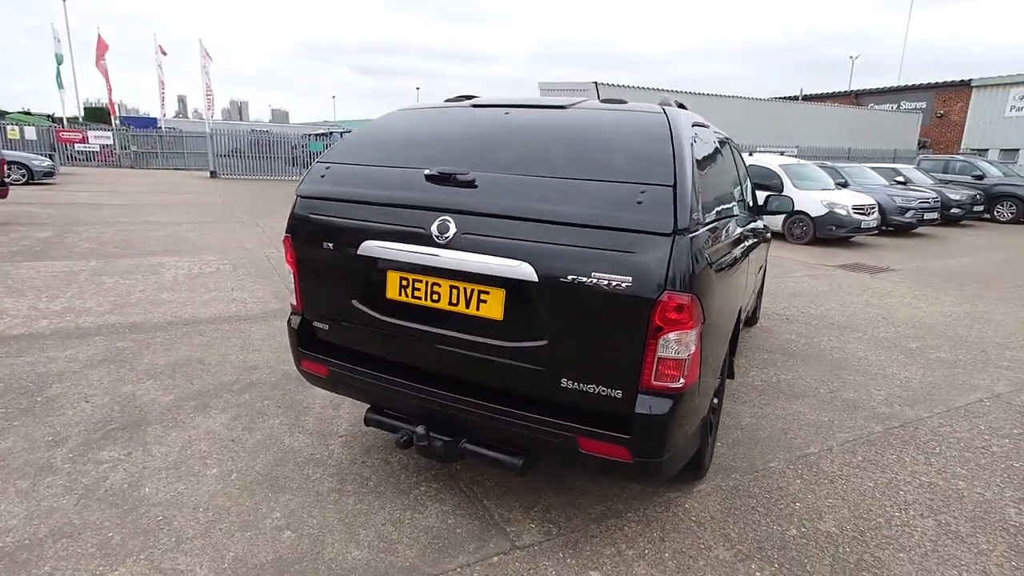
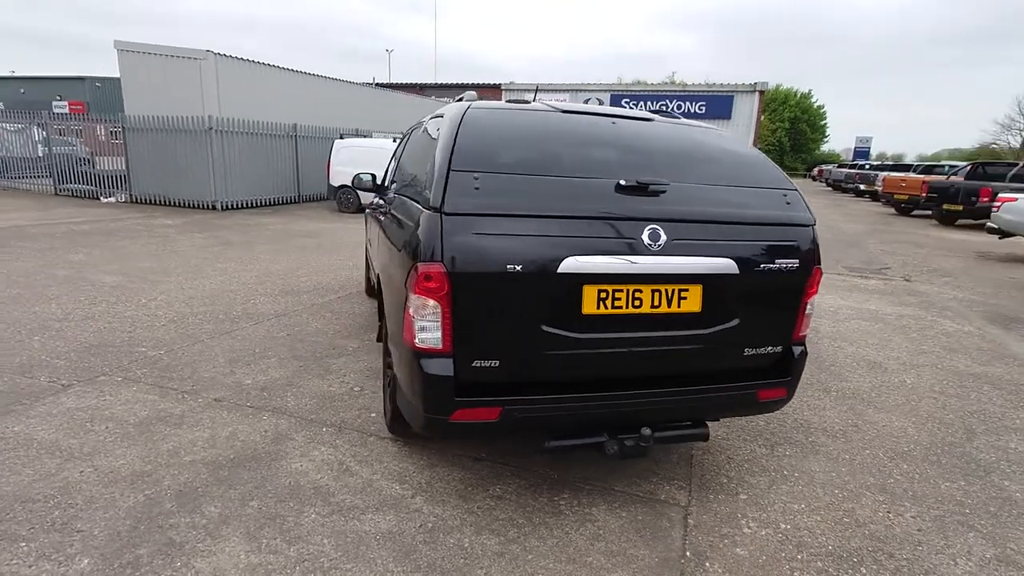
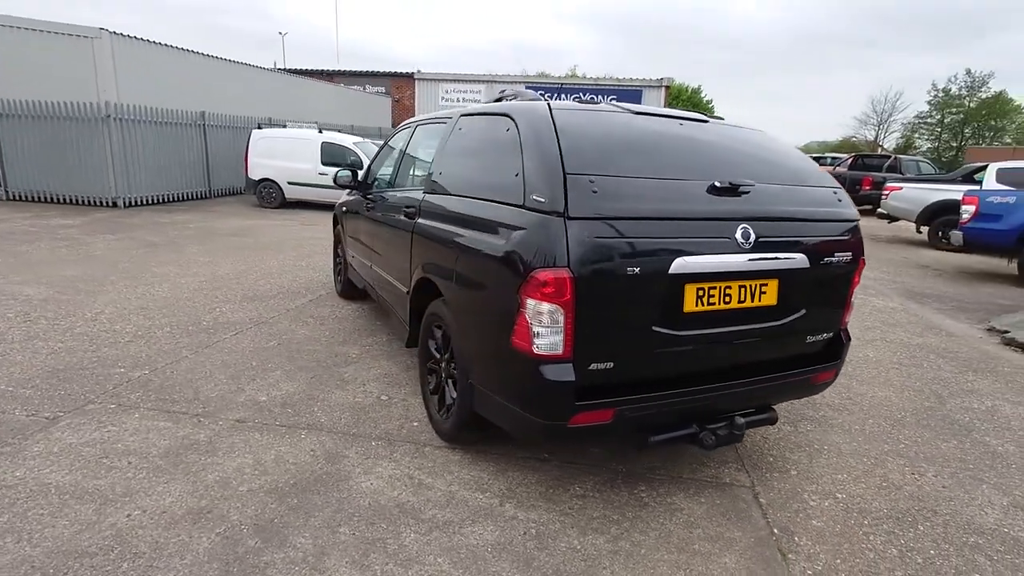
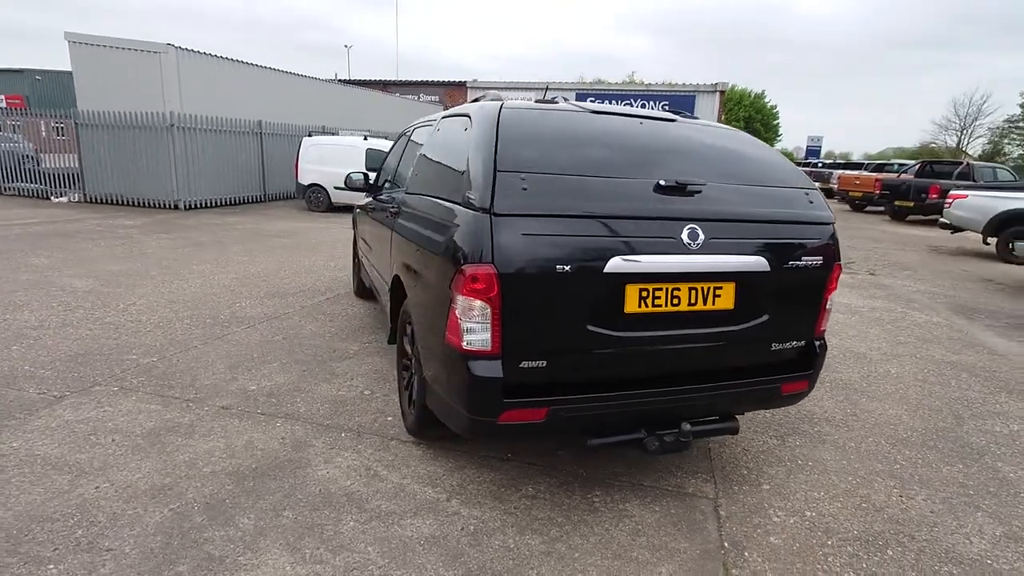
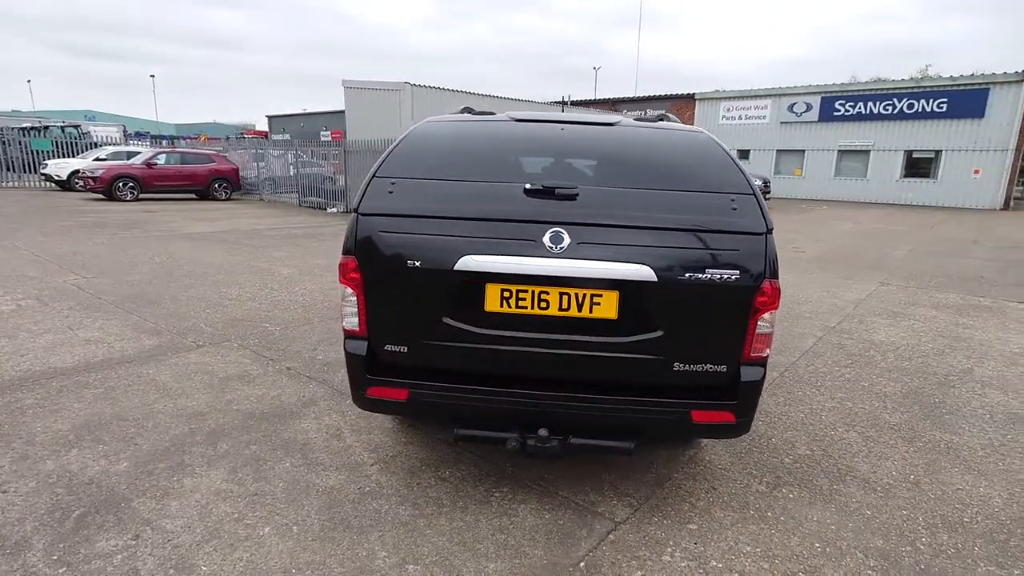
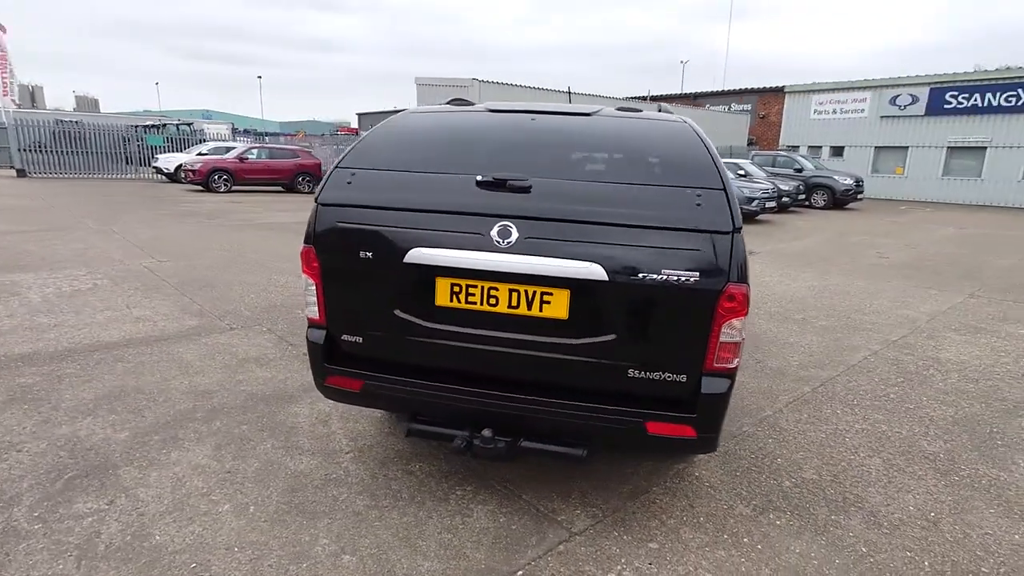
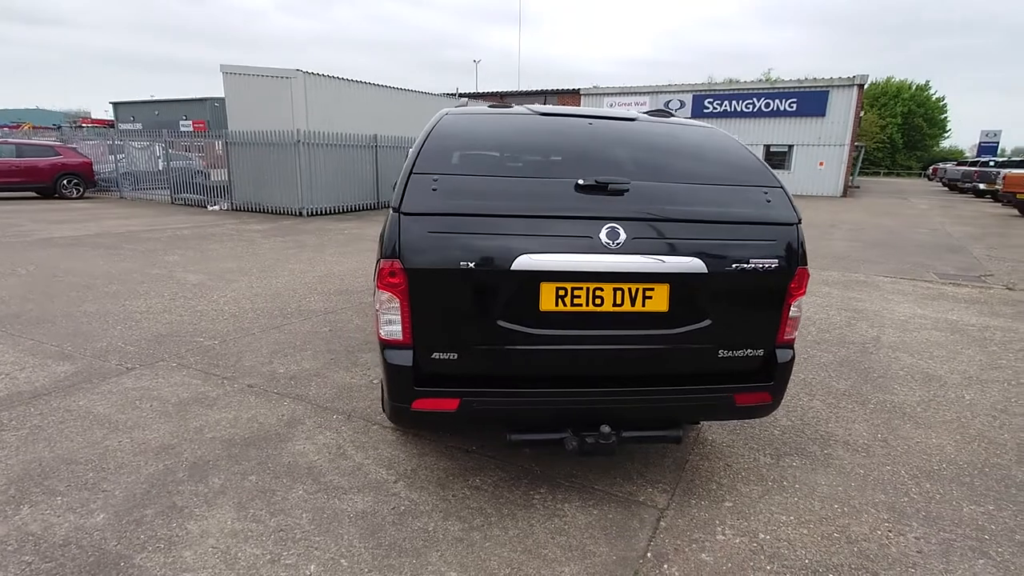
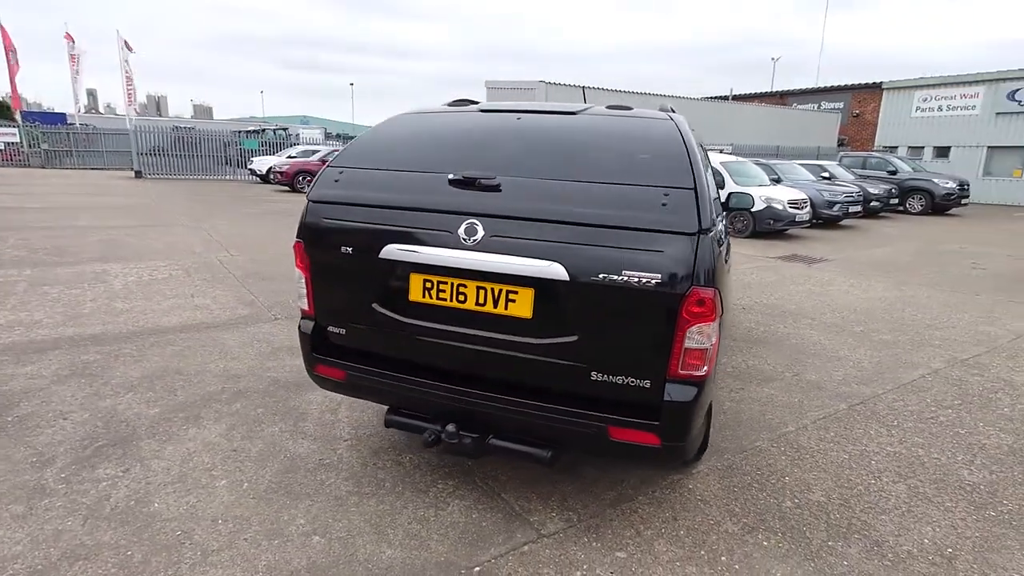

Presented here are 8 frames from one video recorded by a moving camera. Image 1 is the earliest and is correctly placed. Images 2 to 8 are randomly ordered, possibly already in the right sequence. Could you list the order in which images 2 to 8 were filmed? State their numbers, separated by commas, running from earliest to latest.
8, 6, 5, 7, 2, 4, 3
